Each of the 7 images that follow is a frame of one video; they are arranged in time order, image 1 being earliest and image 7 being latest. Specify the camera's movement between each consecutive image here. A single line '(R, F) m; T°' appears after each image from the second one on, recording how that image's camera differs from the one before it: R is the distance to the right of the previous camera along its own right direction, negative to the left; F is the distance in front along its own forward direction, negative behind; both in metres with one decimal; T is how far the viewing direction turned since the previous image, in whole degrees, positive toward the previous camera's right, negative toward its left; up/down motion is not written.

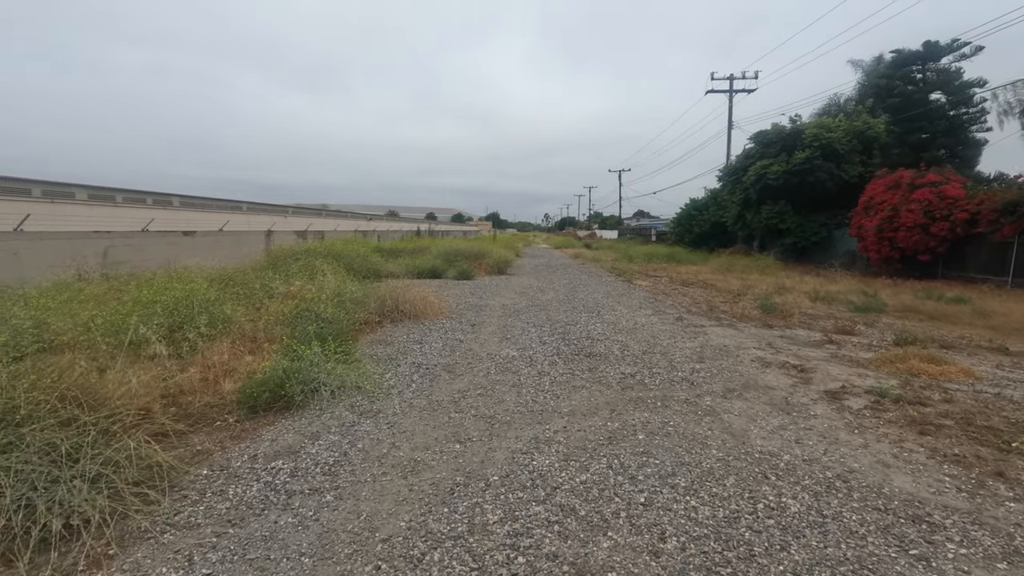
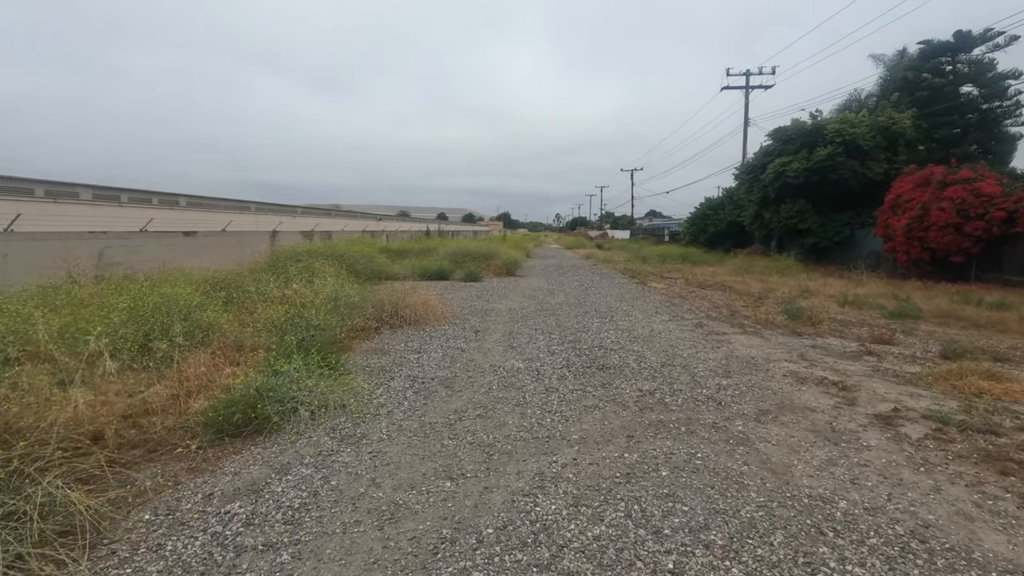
(+0.1, +0.7) m; -1°
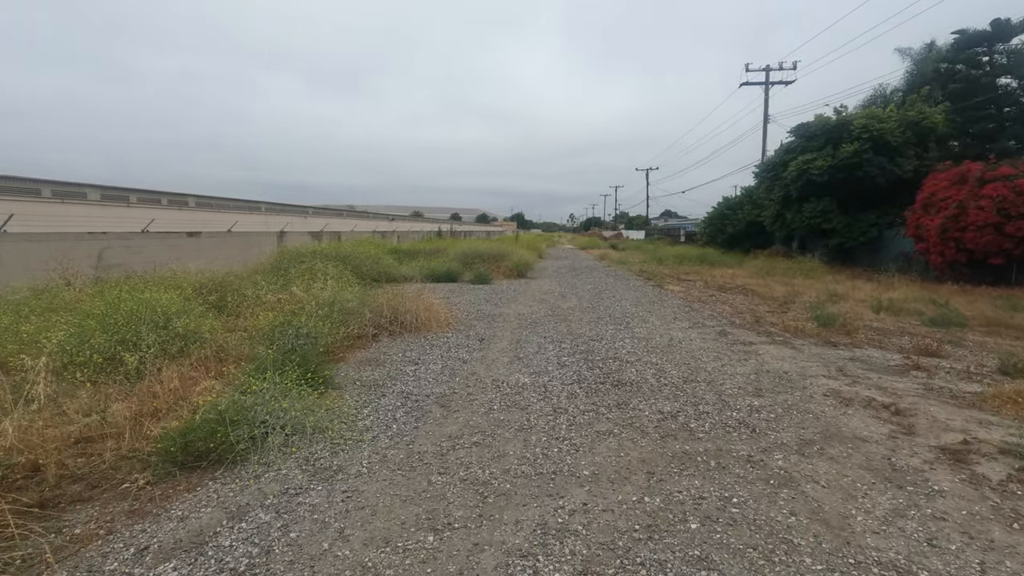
(+0.1, +0.6) m; -1°
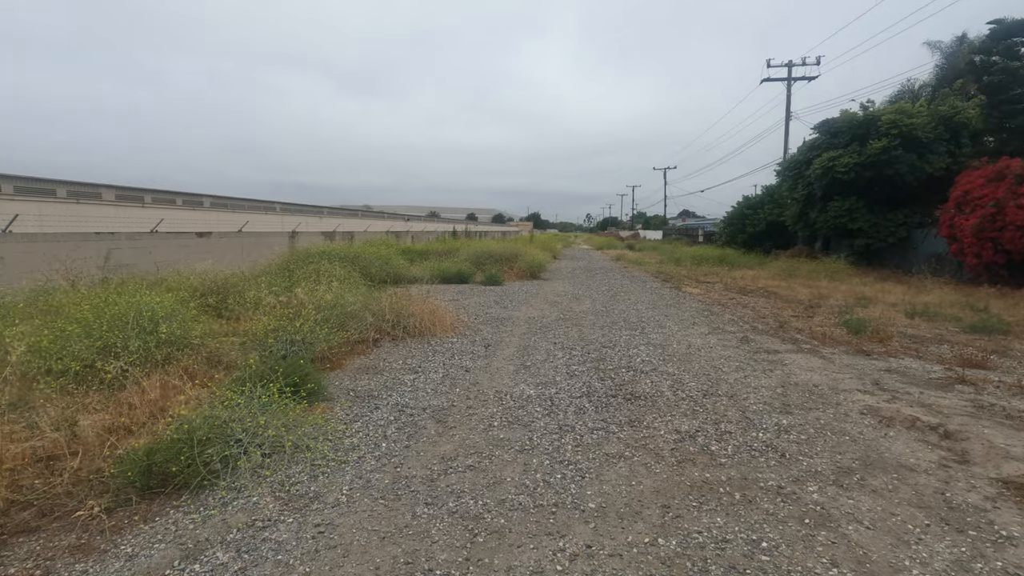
(+0.1, +0.4) m; -2°
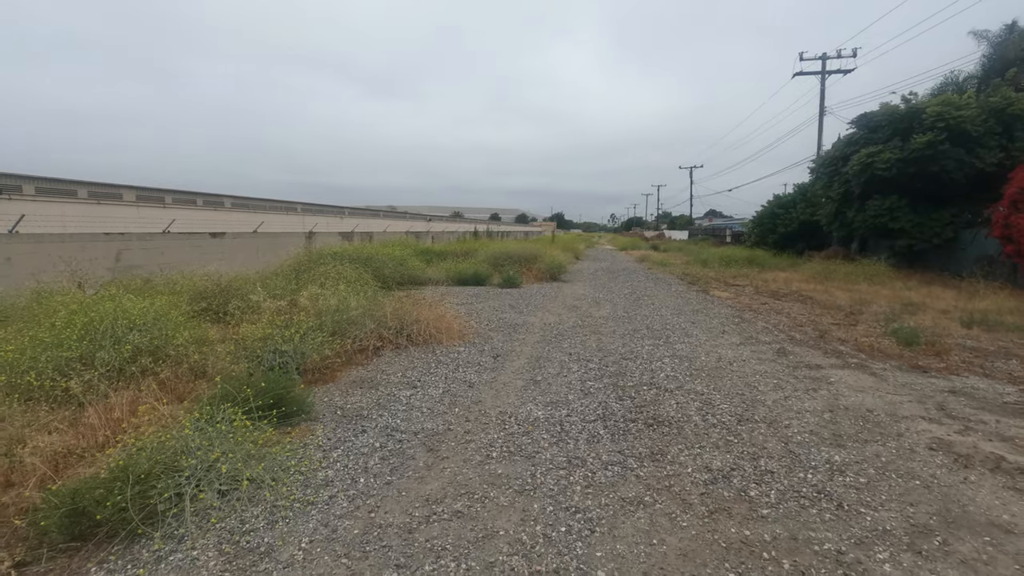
(+0.2, +0.7) m; -2°
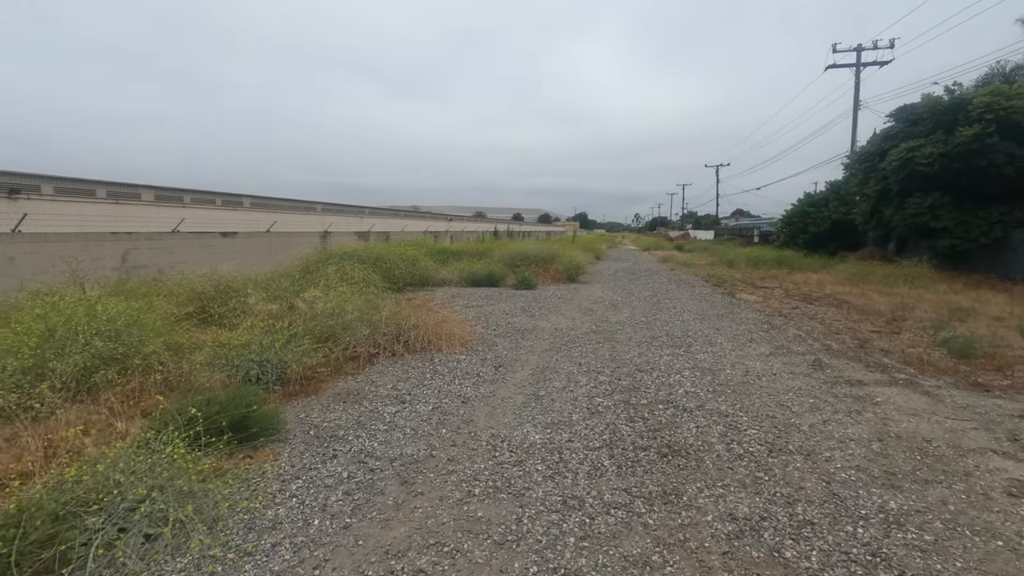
(+0.2, +0.6) m; -2°
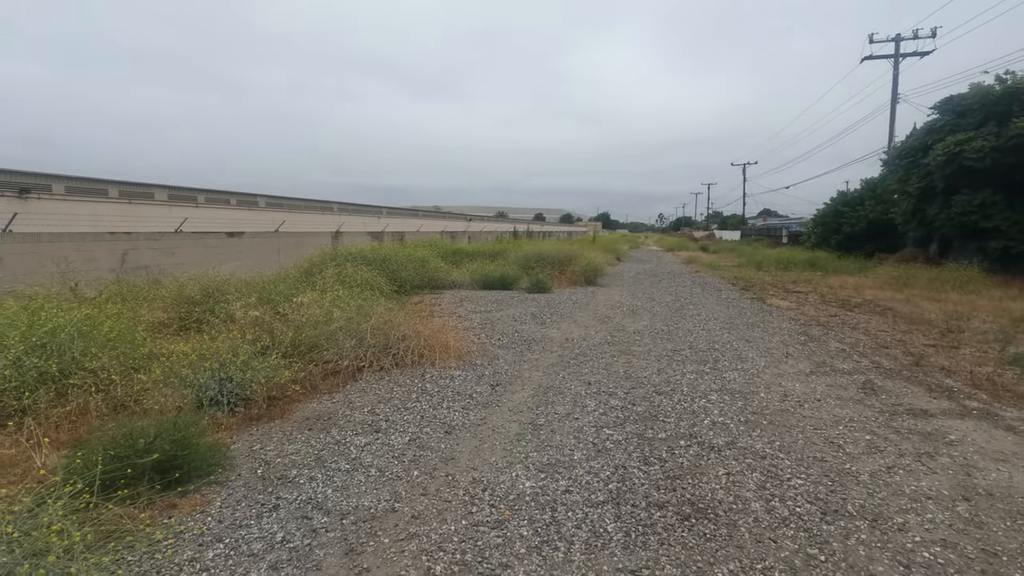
(+0.2, +0.8) m; -2°
